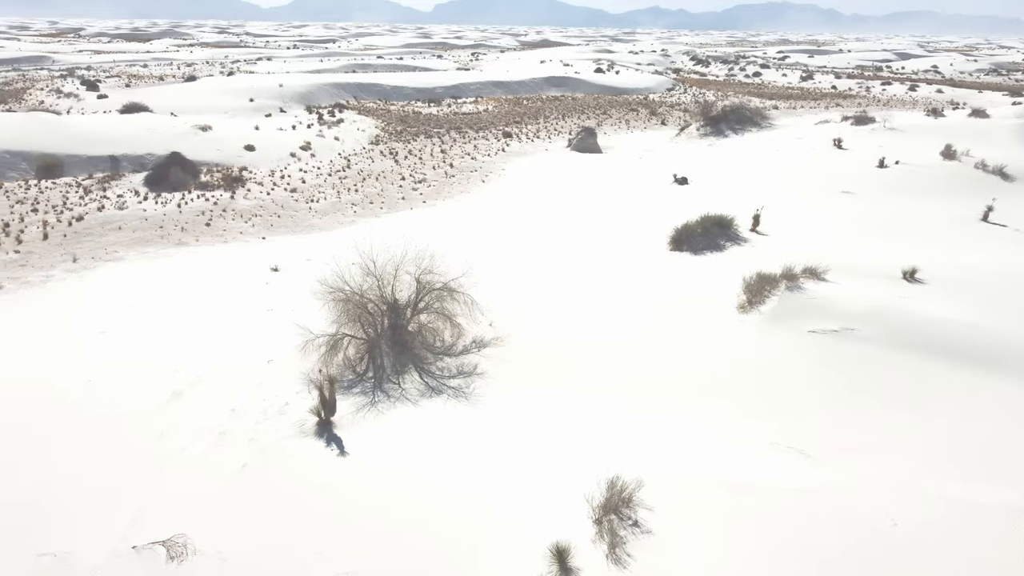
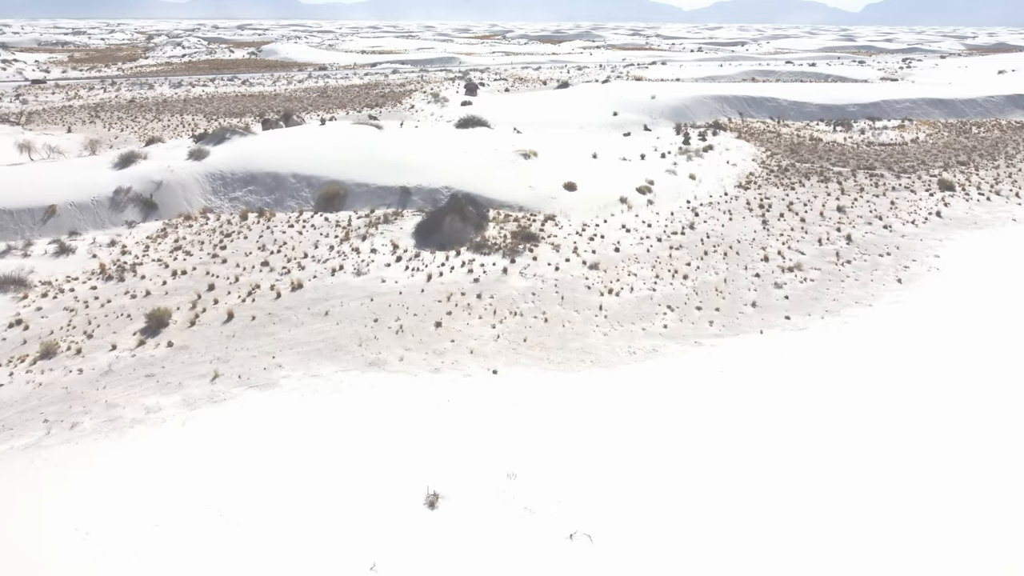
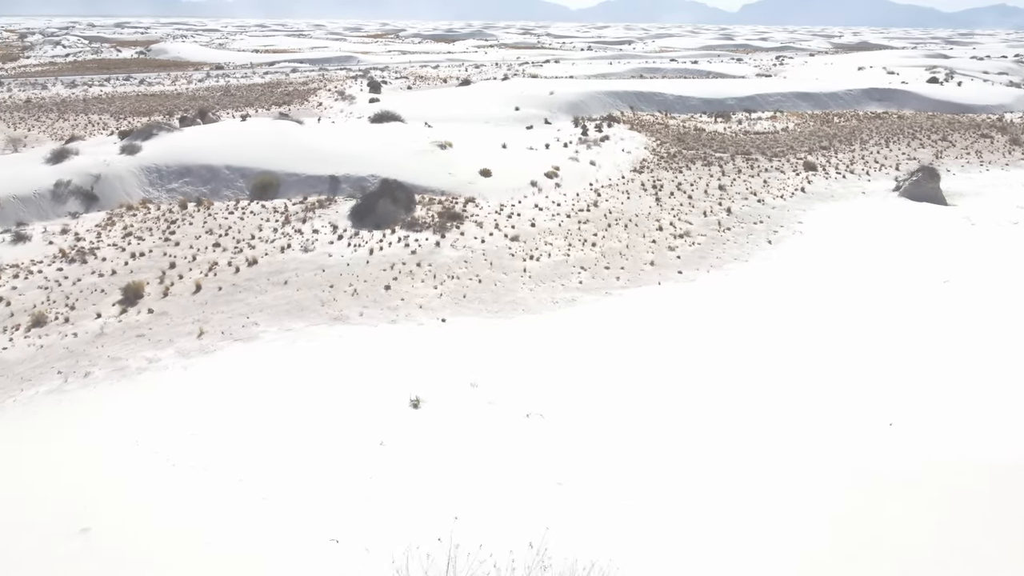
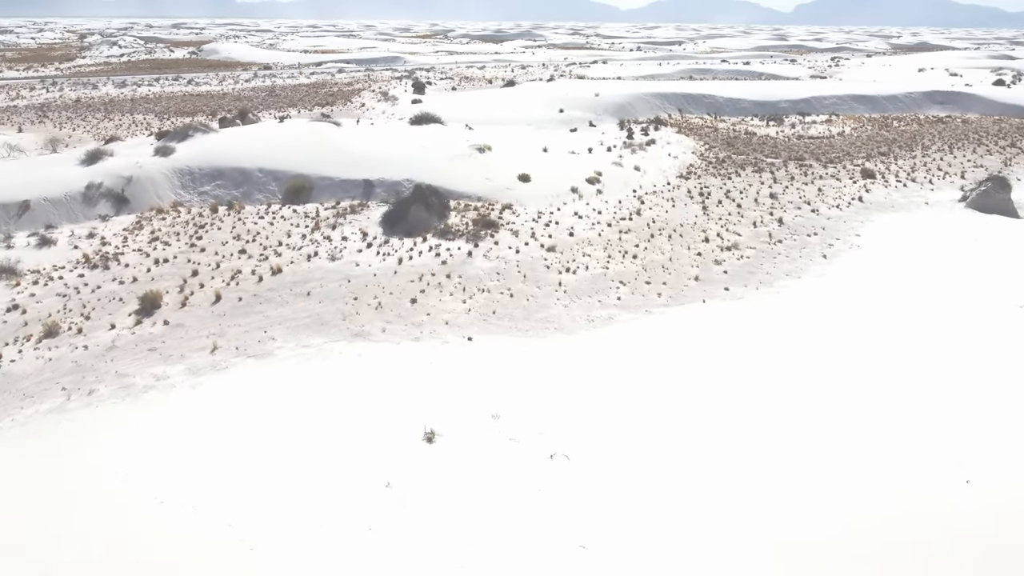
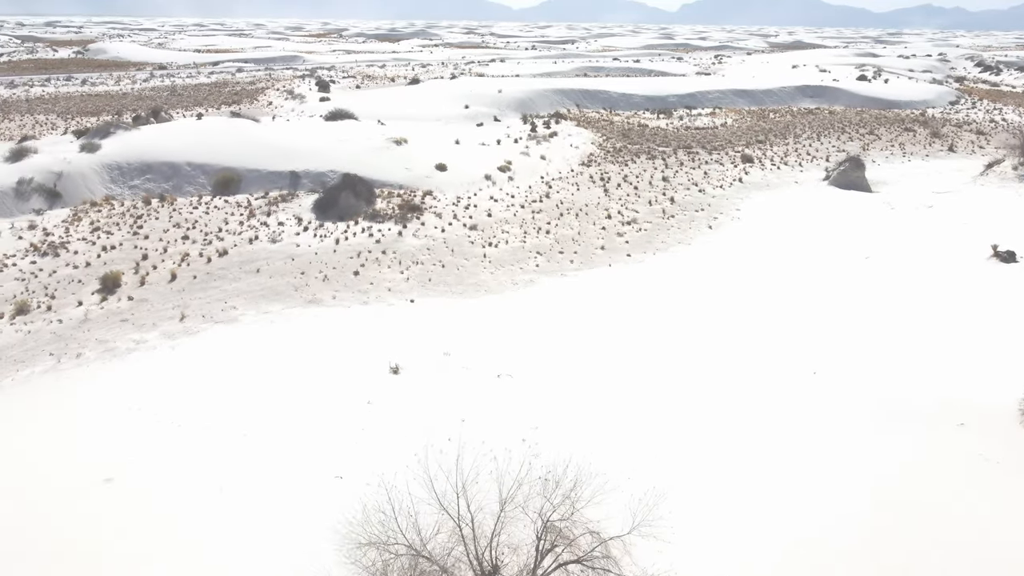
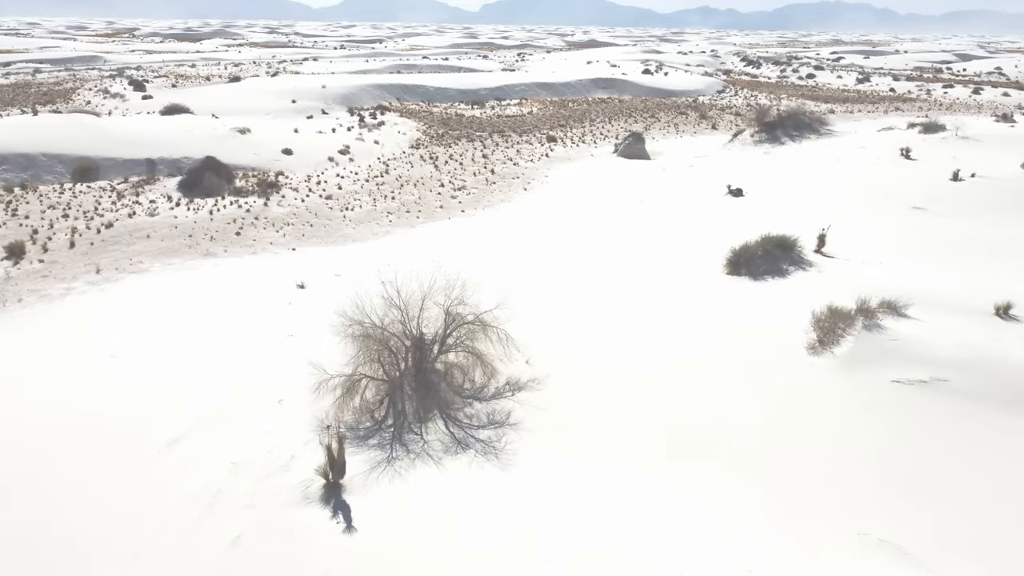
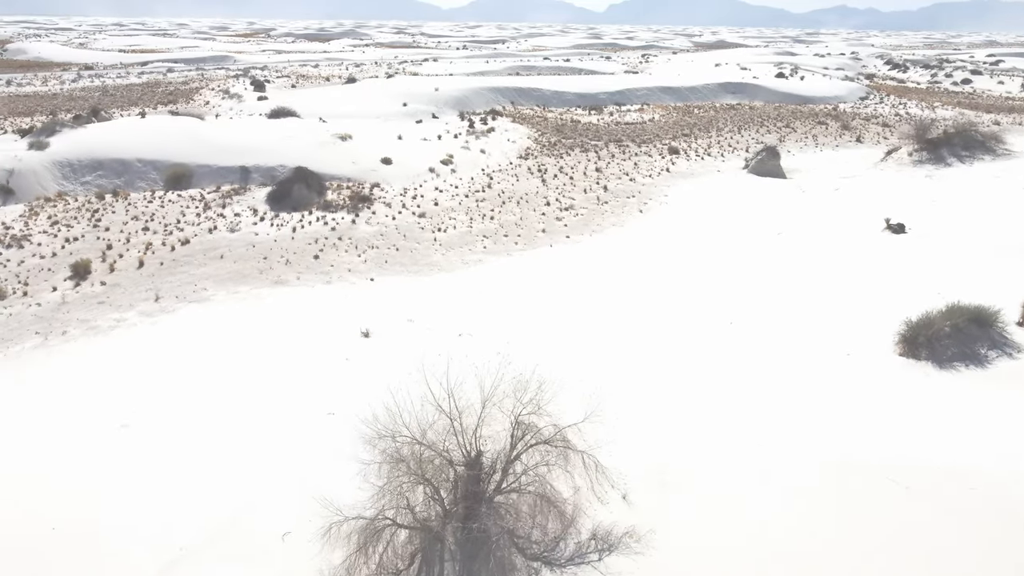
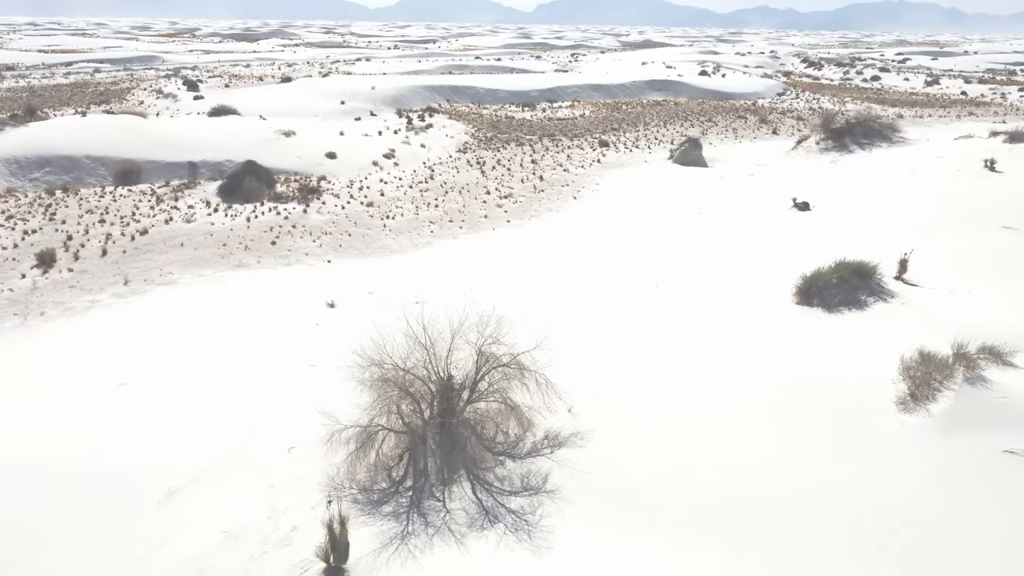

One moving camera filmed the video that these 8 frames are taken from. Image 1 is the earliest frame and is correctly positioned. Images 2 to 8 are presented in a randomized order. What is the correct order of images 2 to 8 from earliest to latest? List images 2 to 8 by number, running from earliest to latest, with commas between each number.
6, 8, 7, 5, 3, 4, 2
